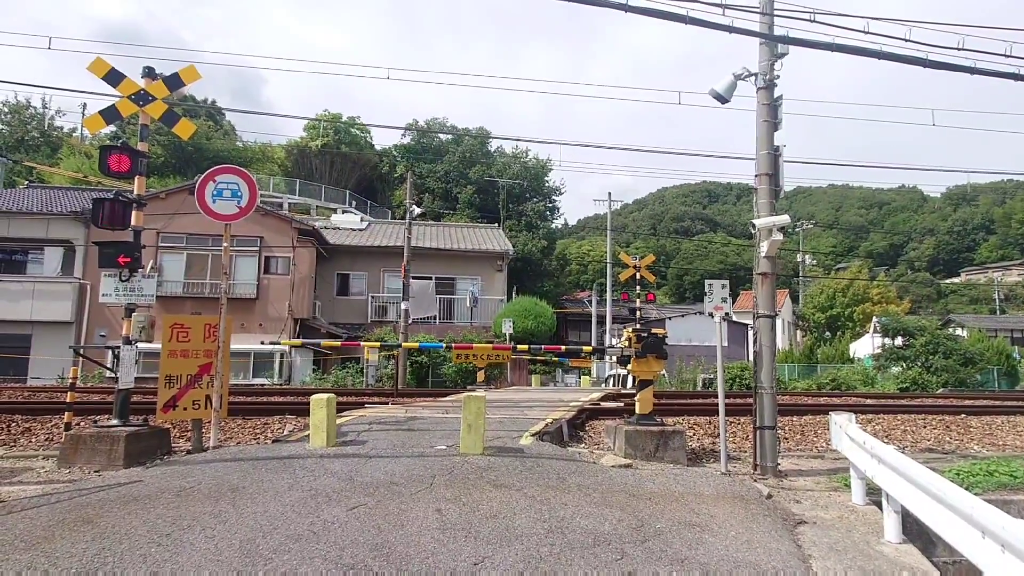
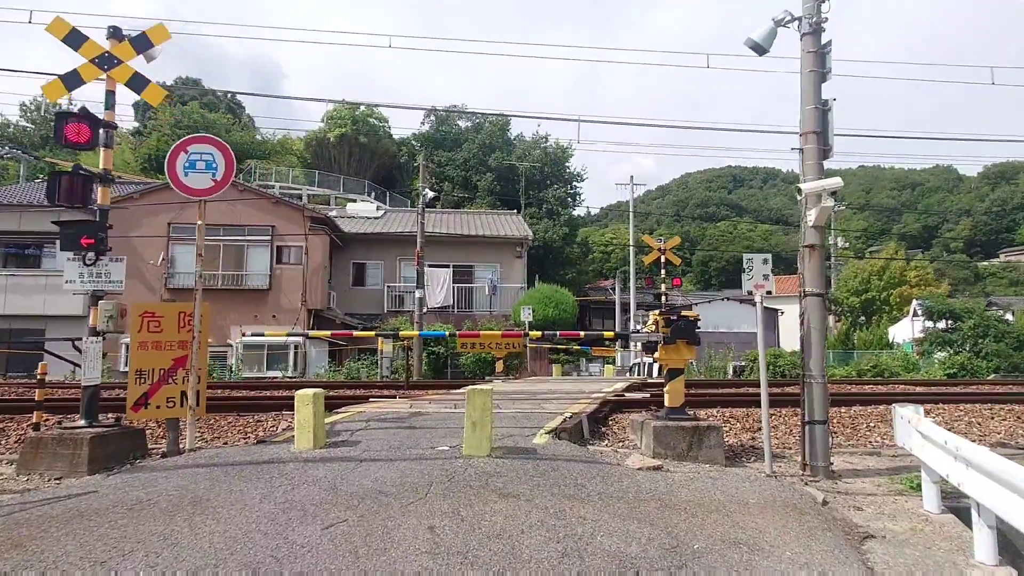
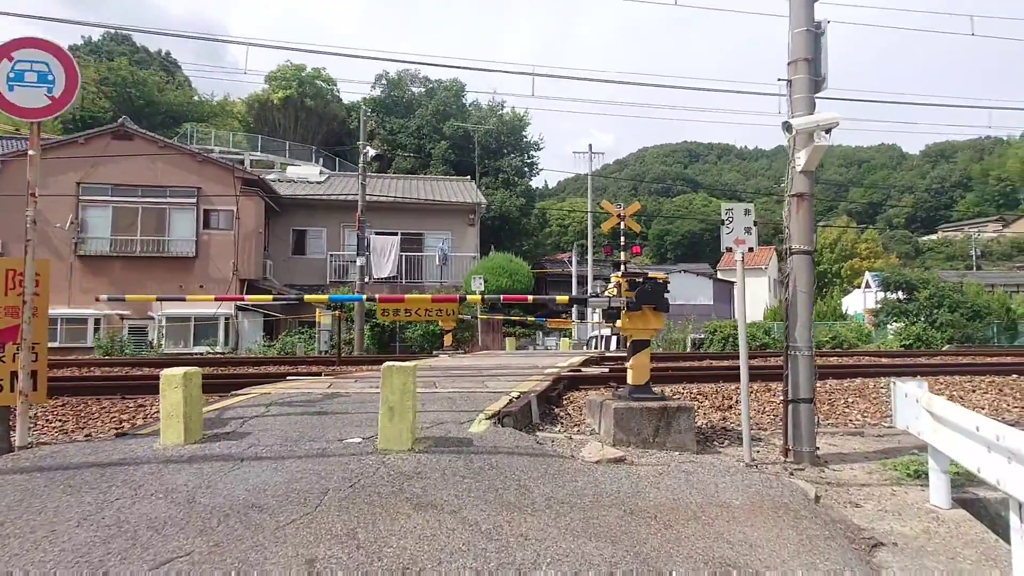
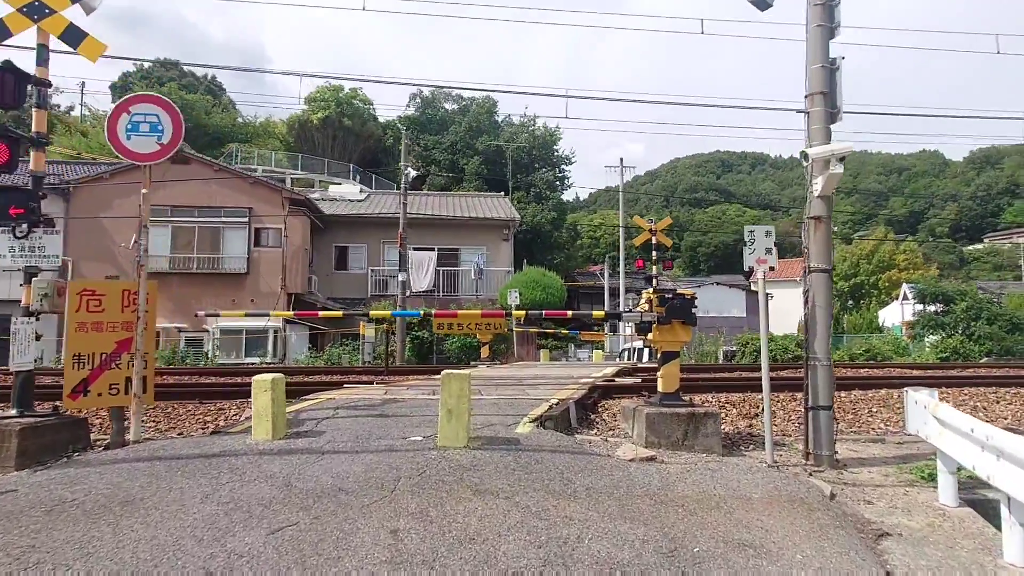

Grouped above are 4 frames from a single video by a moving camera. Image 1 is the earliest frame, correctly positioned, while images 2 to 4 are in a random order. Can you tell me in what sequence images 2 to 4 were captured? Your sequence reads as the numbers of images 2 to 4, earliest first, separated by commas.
2, 4, 3
